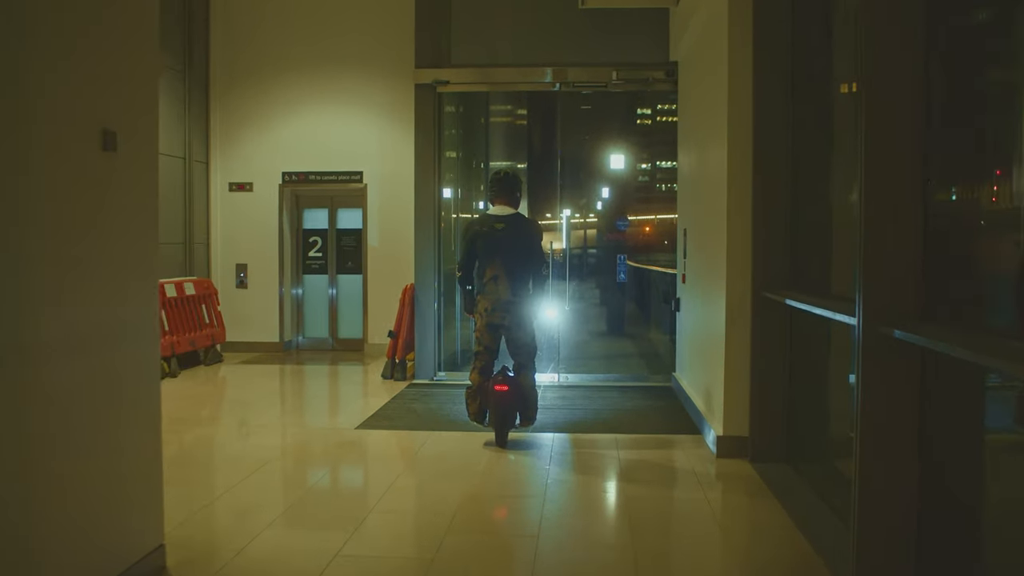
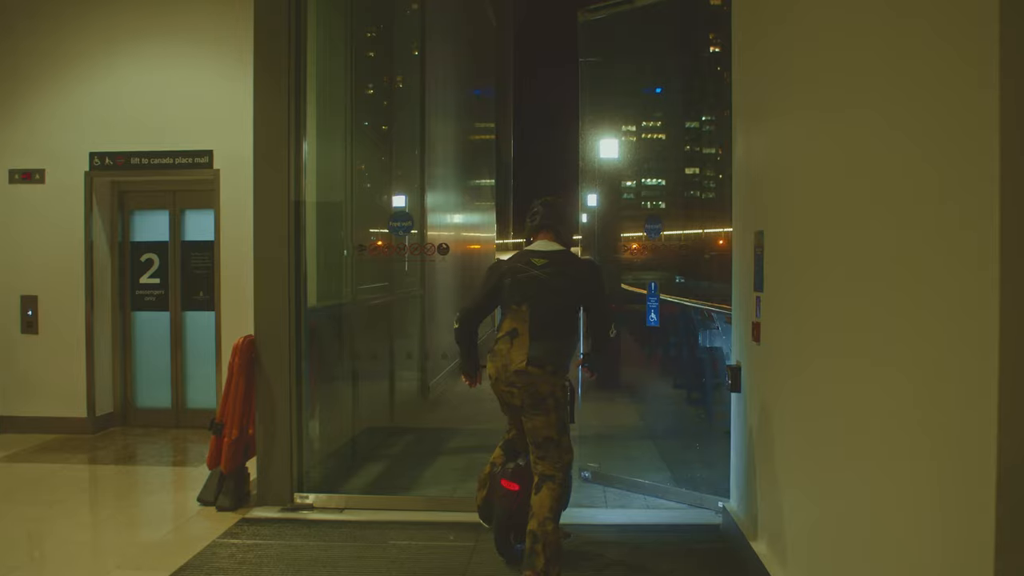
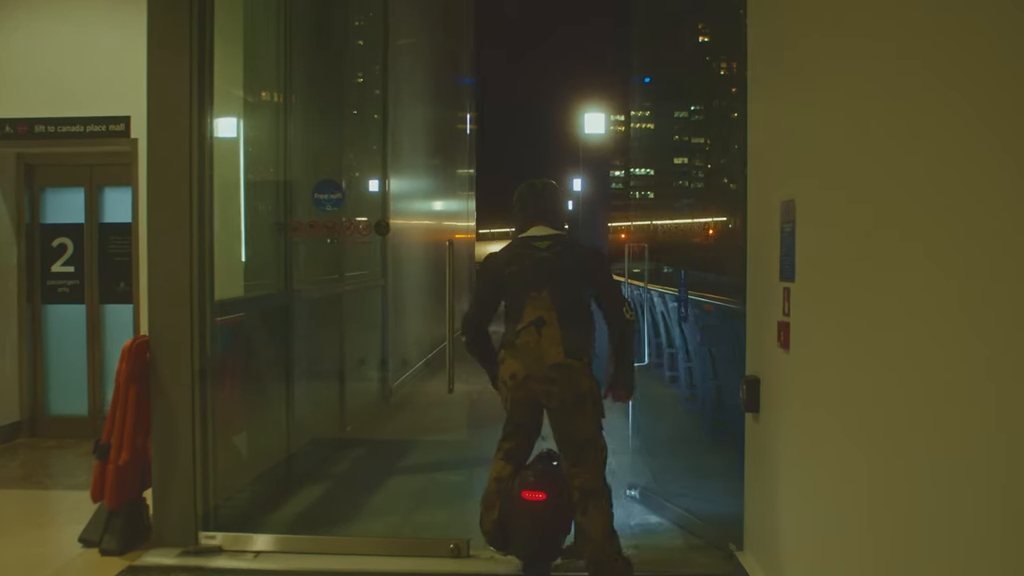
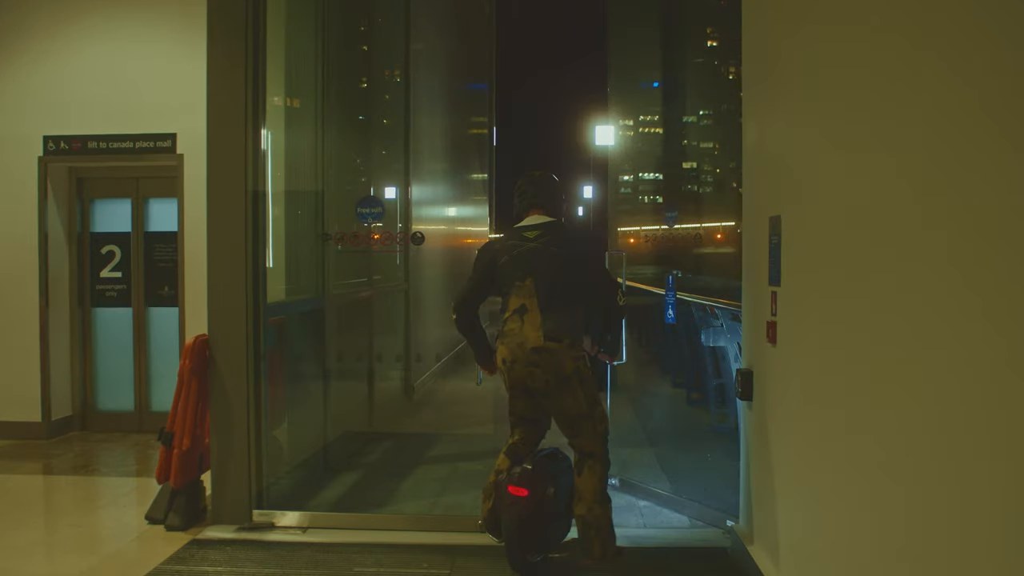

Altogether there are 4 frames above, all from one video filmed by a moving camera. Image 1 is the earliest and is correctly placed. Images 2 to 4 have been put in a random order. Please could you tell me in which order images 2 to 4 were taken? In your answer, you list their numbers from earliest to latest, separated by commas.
2, 4, 3
